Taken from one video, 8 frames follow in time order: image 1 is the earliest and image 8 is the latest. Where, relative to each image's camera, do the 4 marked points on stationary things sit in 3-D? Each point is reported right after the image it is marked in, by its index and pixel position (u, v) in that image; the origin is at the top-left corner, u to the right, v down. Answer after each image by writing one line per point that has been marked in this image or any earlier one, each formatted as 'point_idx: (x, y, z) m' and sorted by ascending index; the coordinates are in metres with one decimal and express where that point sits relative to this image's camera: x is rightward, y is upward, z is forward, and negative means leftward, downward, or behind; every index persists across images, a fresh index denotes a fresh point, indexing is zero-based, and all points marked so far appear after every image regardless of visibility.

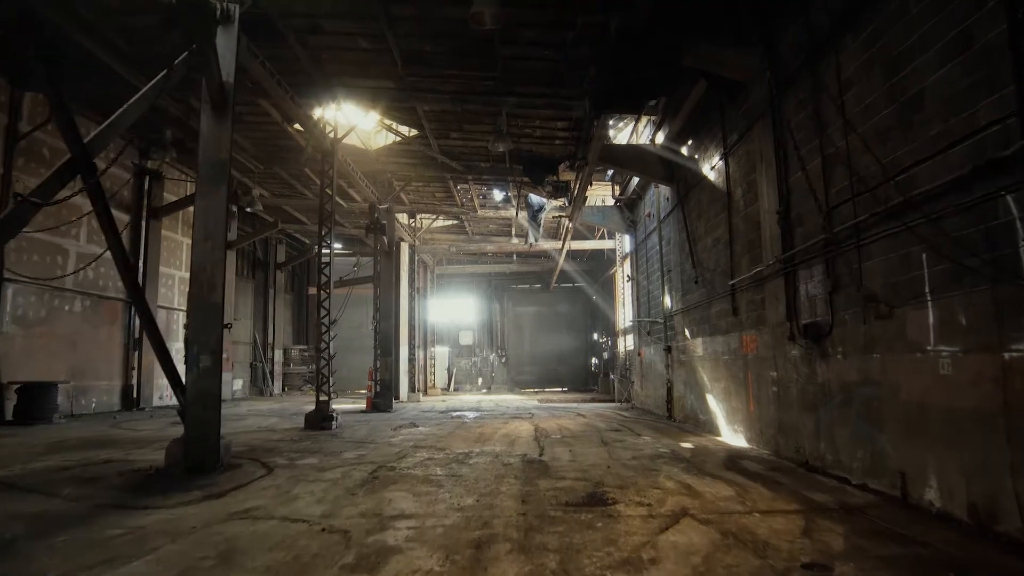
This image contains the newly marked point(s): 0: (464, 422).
0: (-0.7, -2.1, +11.3) m
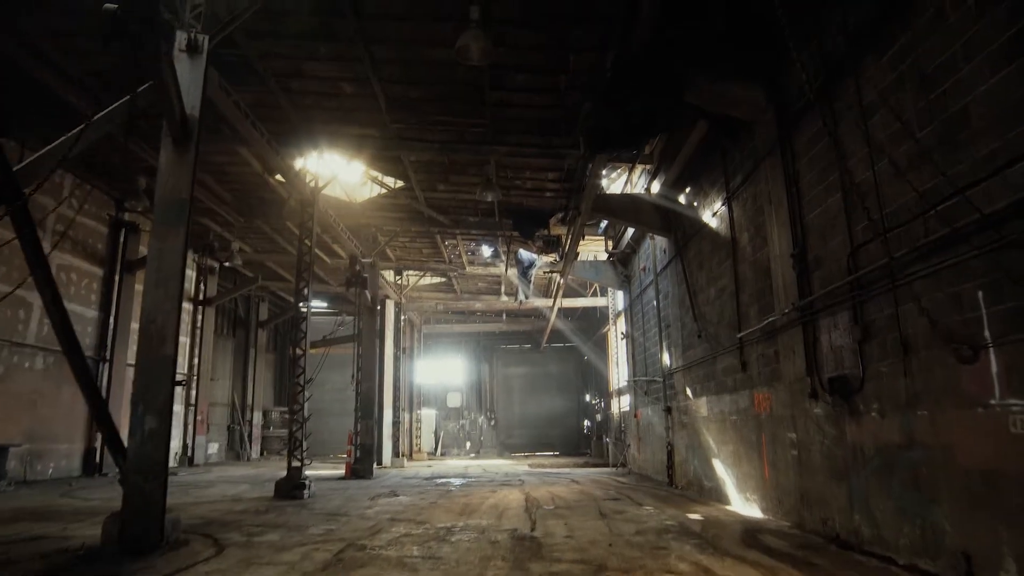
0: (-0.9, -2.9, +10.4) m
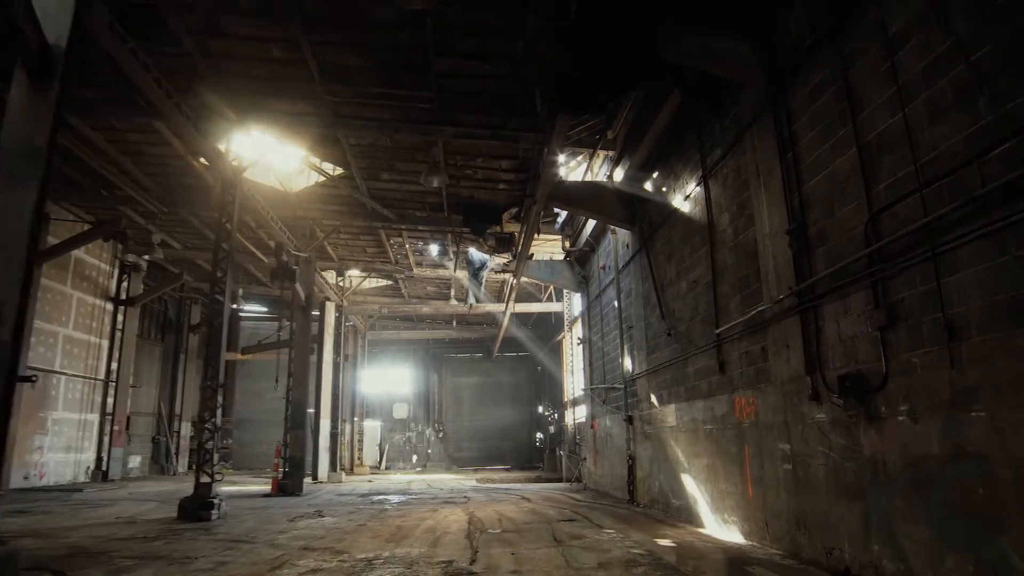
0: (-1.6, -2.8, +9.2) m
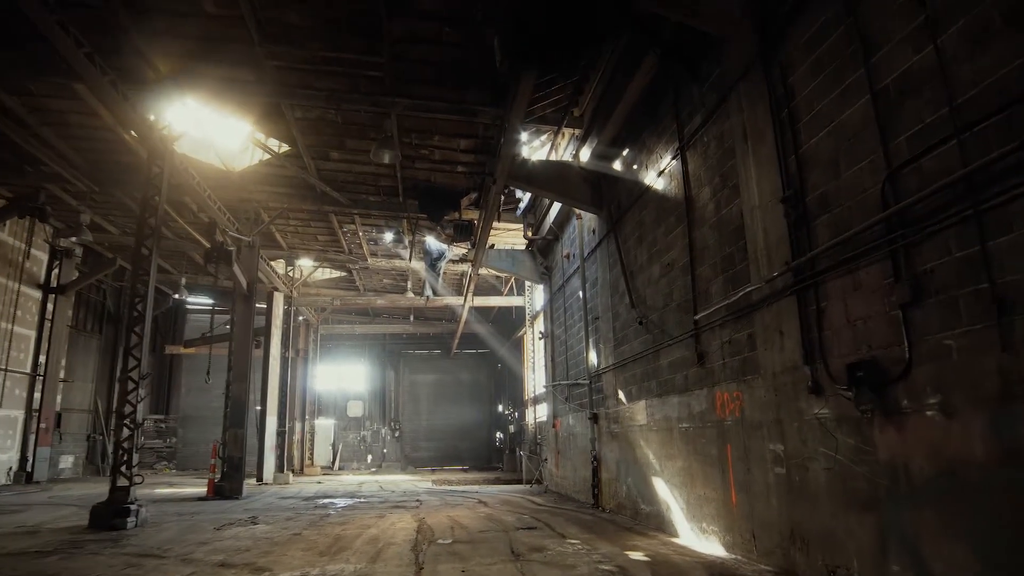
0: (-2.1, -2.6, +8.3) m
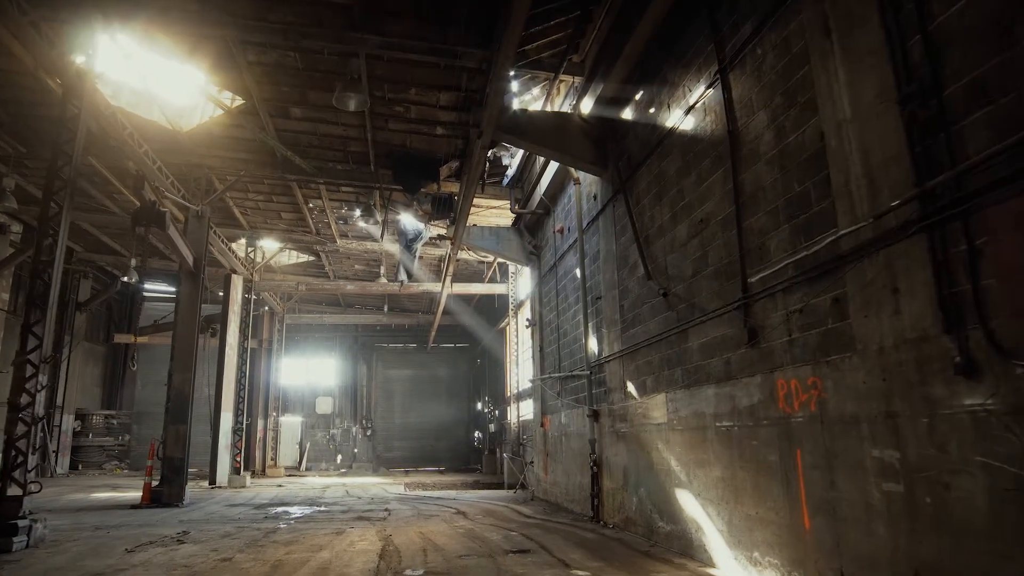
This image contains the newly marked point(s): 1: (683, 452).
0: (-2.3, -2.3, +6.9) m
1: (+1.2, -1.2, +5.3) m
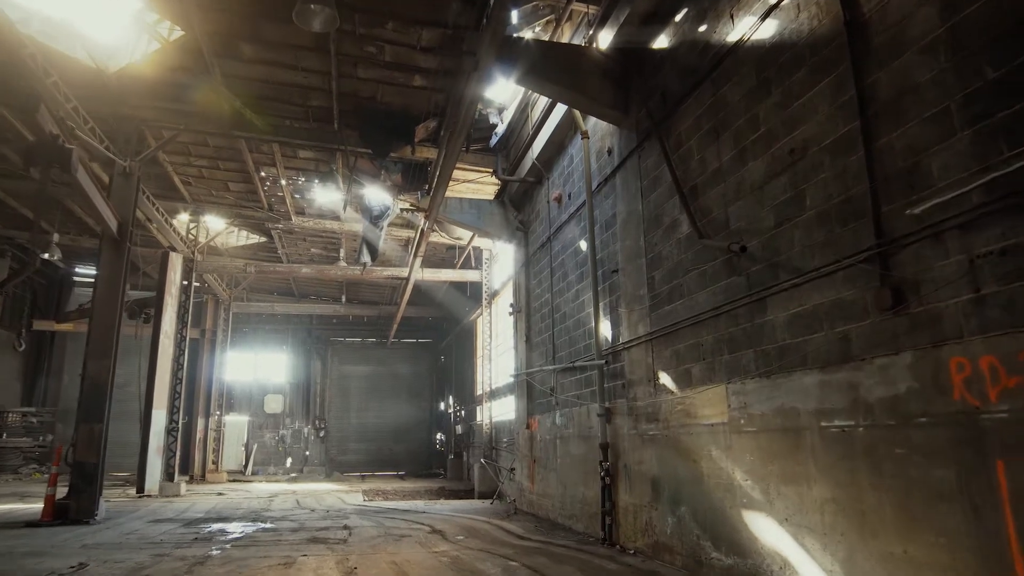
0: (-2.3, -2.0, +5.3) m
1: (+1.3, -0.9, +4.0) m
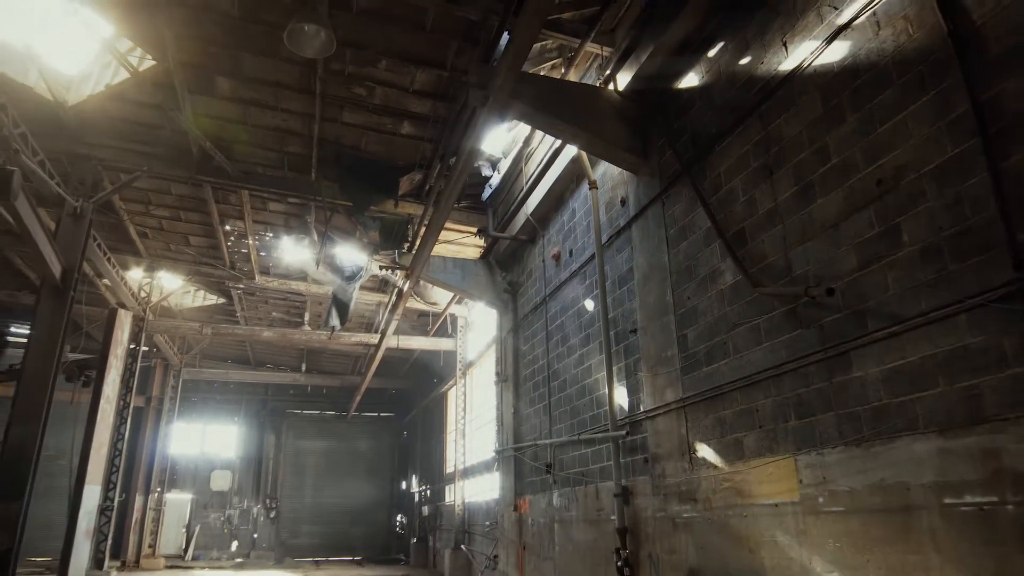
0: (-2.2, -2.2, +4.3) m
1: (+1.5, -1.2, +3.3) m
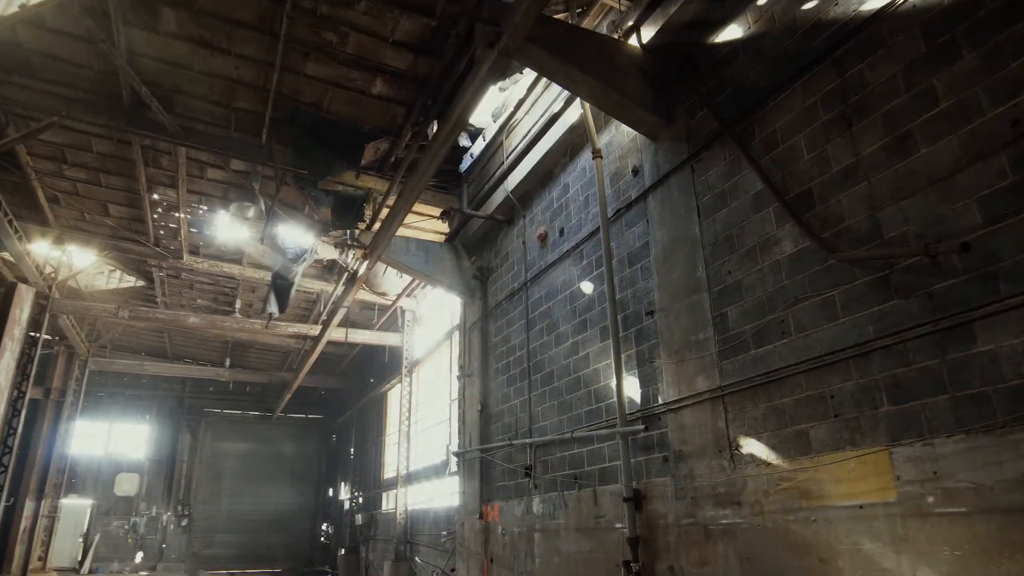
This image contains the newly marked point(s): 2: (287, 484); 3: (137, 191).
0: (-2.1, -1.9, +3.3) m
1: (+1.7, -1.0, +2.7) m
2: (-5.7, -5.0, +18.4) m
3: (-4.7, +1.2, +9.3) m
